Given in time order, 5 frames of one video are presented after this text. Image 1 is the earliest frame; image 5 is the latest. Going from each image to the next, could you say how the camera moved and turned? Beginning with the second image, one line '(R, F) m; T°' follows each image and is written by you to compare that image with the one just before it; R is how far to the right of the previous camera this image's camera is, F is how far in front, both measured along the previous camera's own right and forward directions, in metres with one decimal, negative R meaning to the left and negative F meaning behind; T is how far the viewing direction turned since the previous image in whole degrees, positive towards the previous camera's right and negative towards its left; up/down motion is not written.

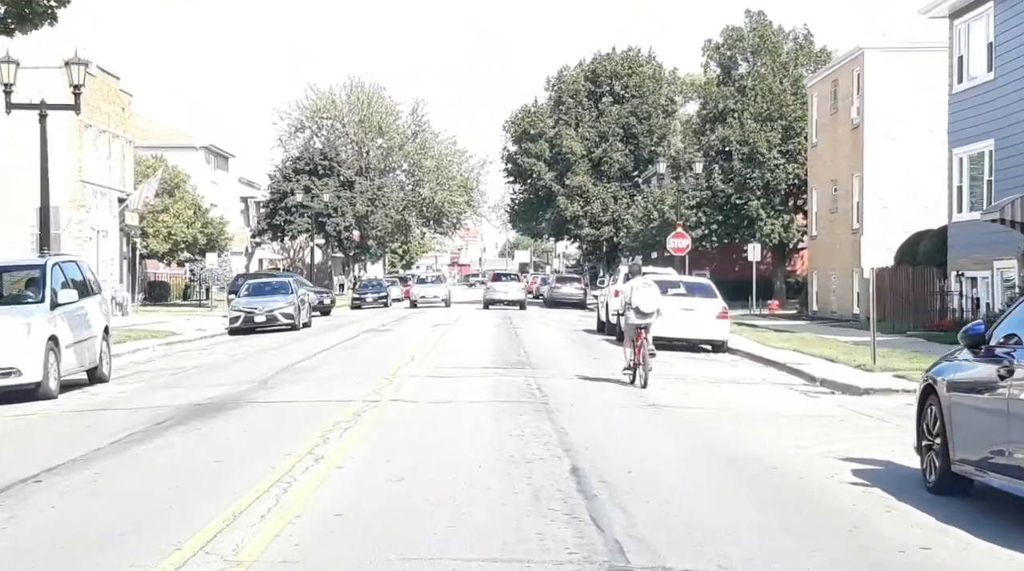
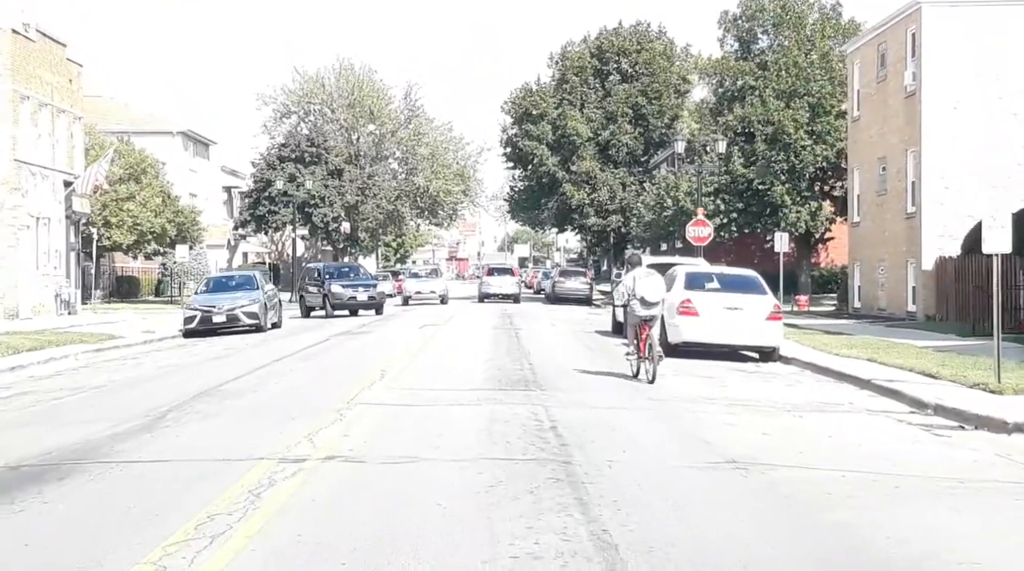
(0.0, +5.0) m; 0°
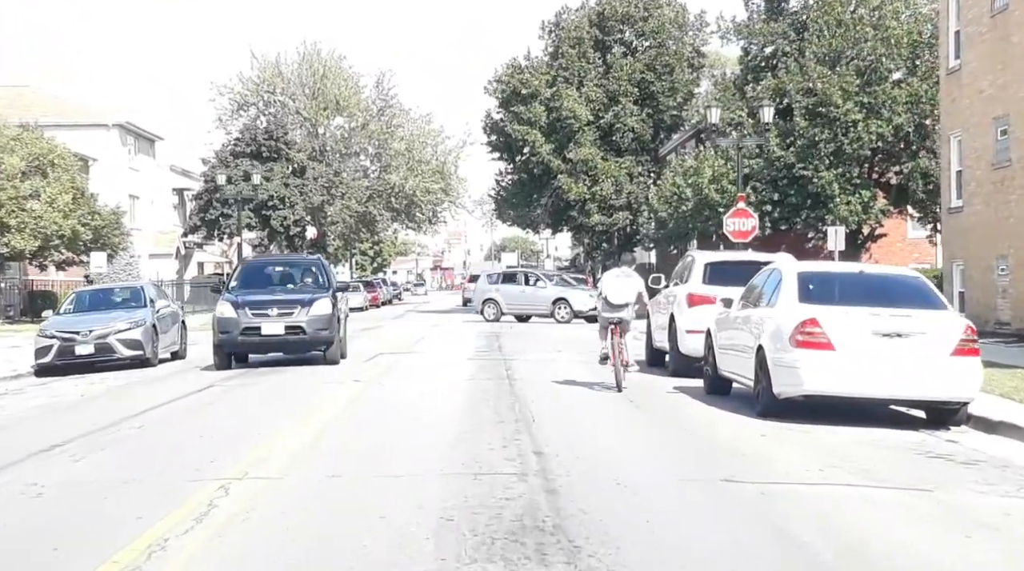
(0.0, +9.1) m; +1°
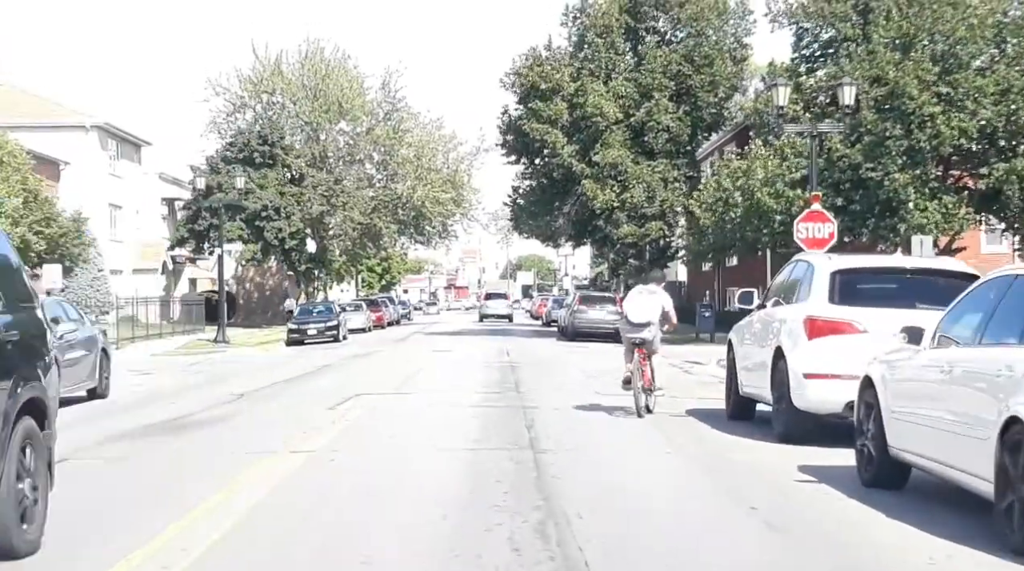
(-0.1, +6.0) m; -1°
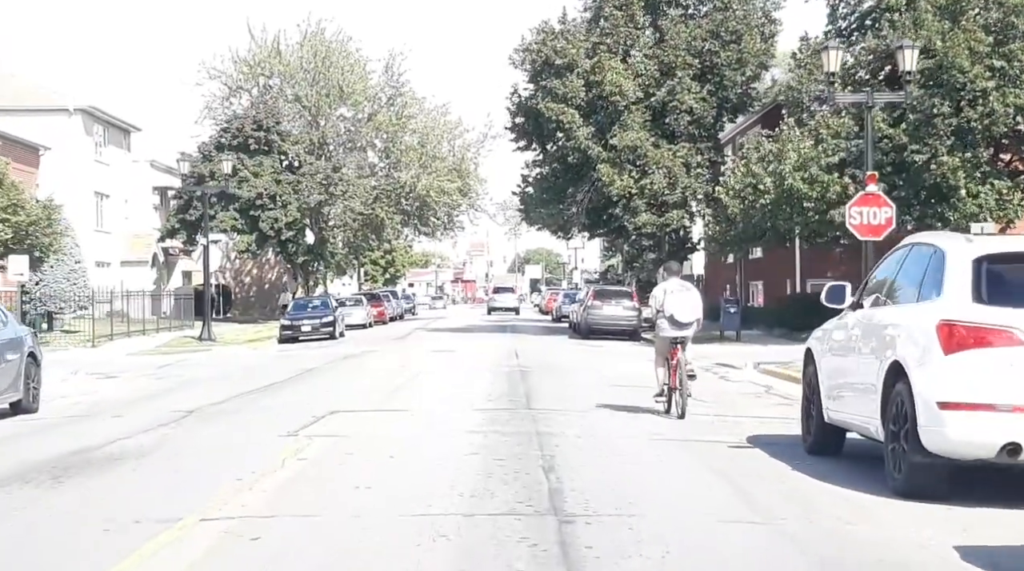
(0.0, +3.2) m; 0°
